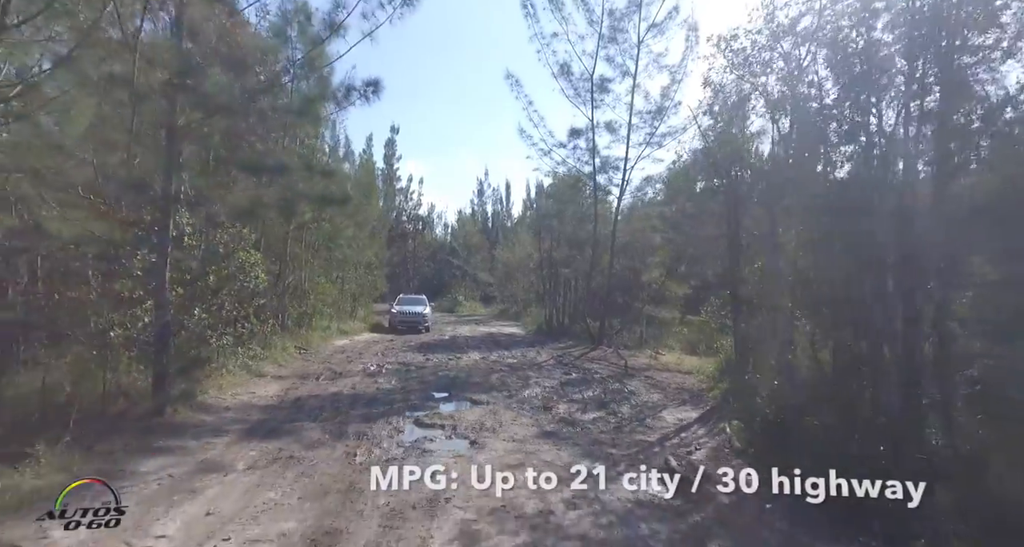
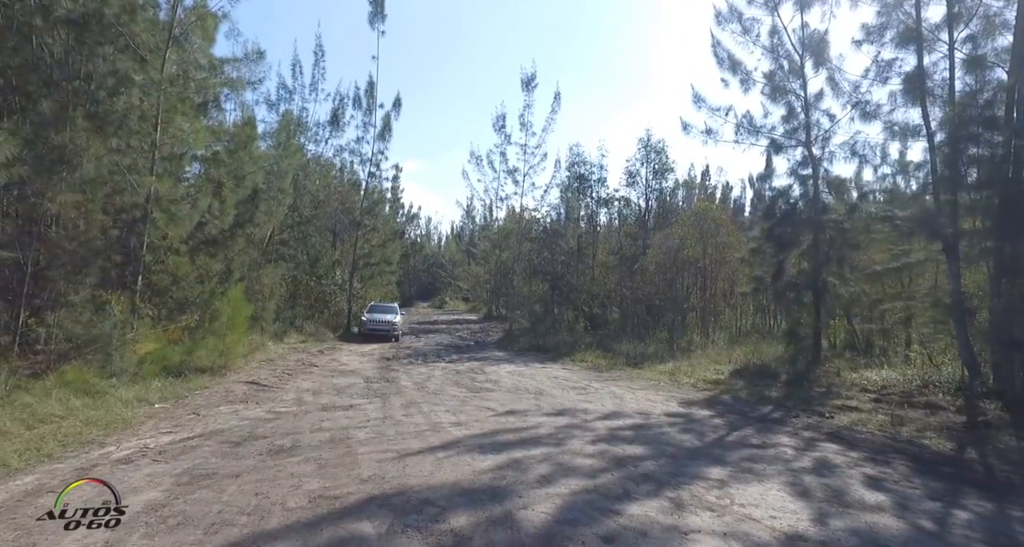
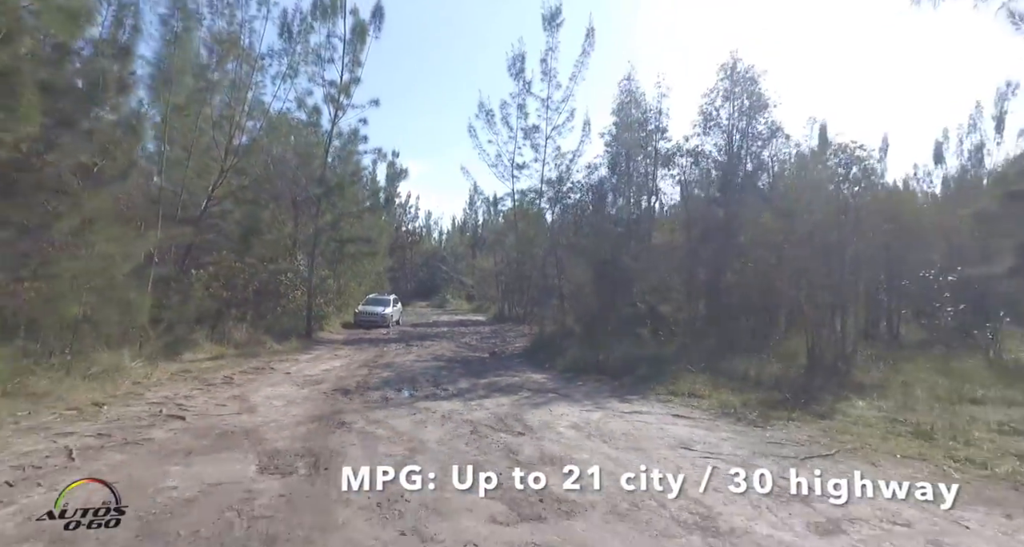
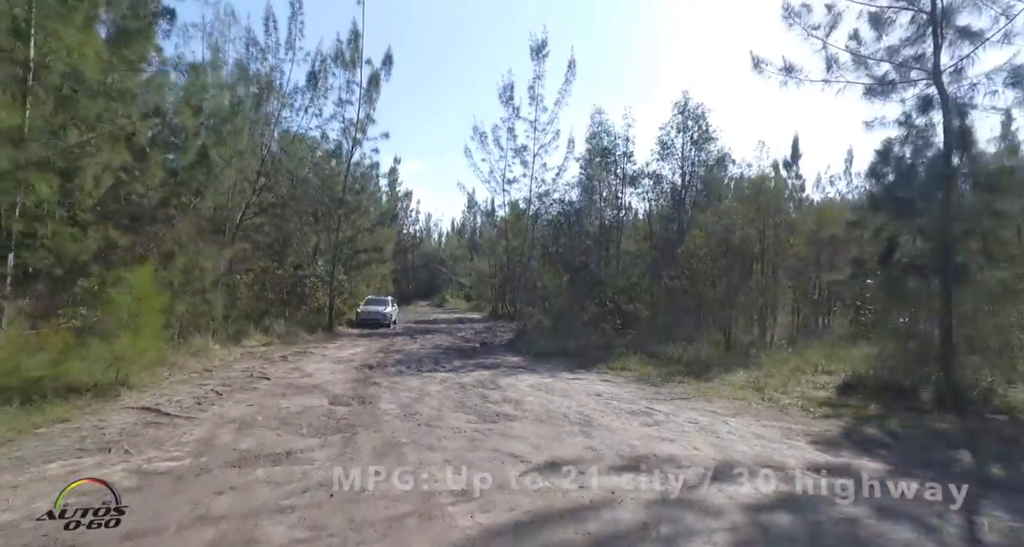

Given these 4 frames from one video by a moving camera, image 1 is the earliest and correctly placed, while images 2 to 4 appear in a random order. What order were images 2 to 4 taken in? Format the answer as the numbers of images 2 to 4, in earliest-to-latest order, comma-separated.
3, 4, 2
